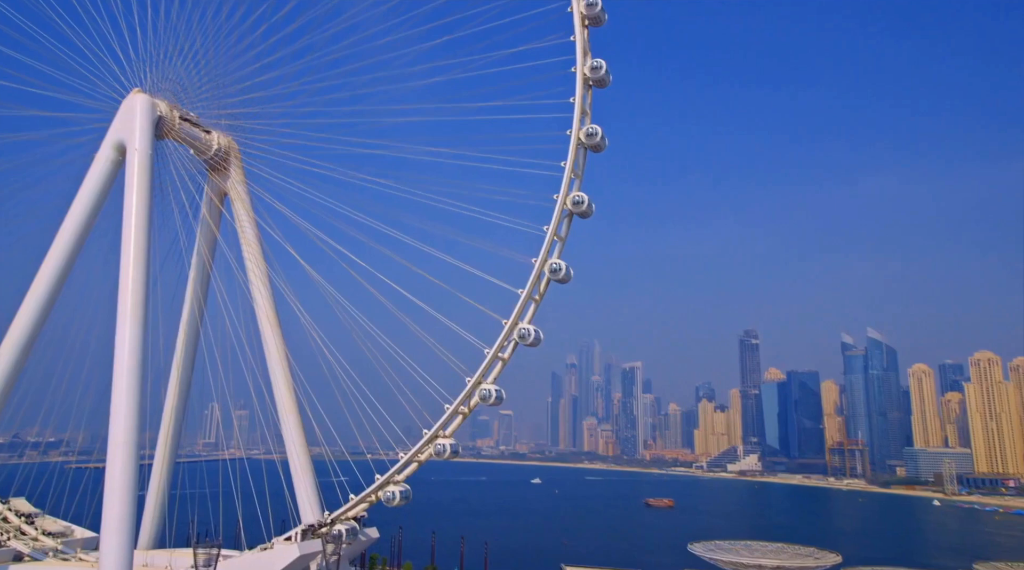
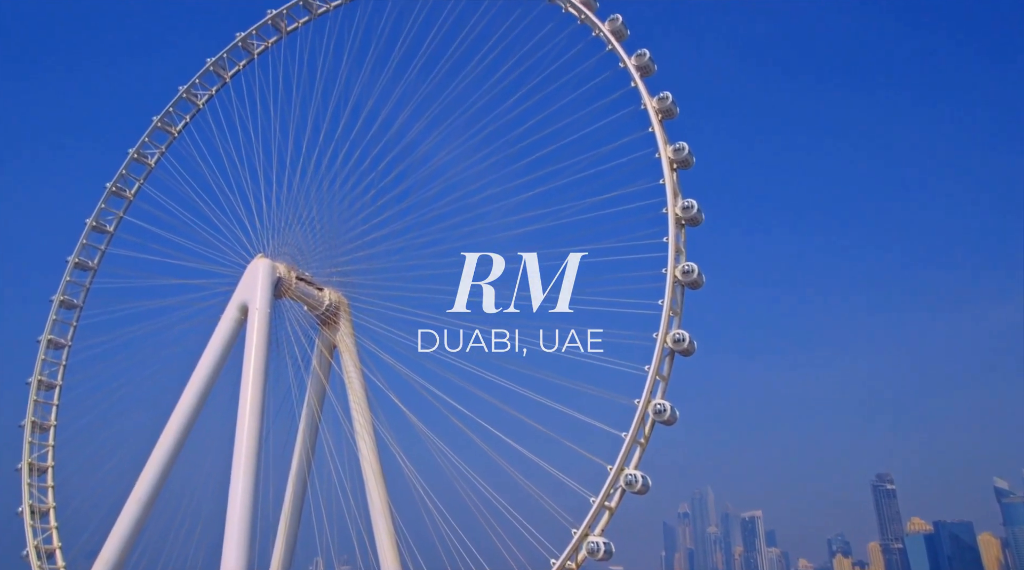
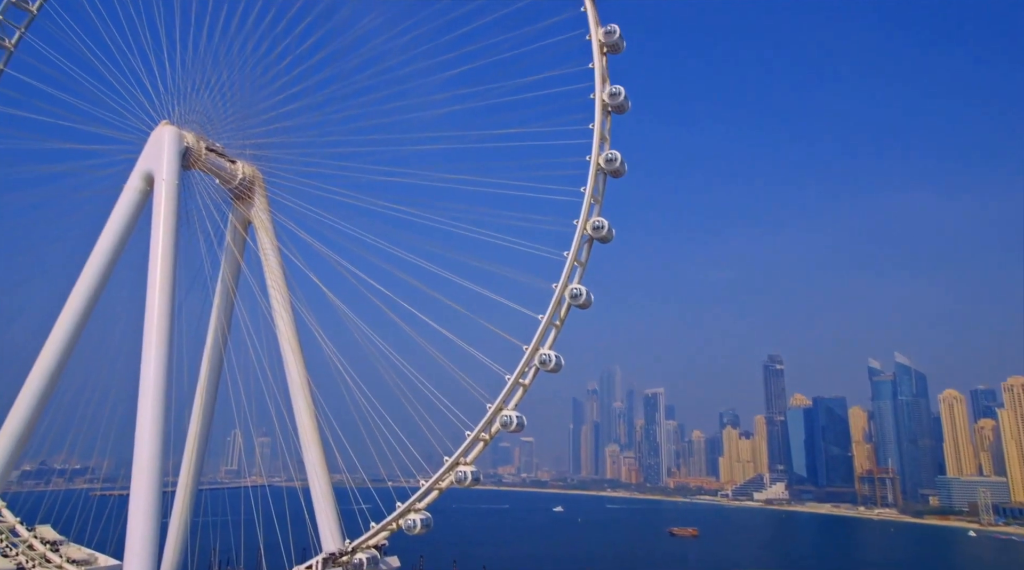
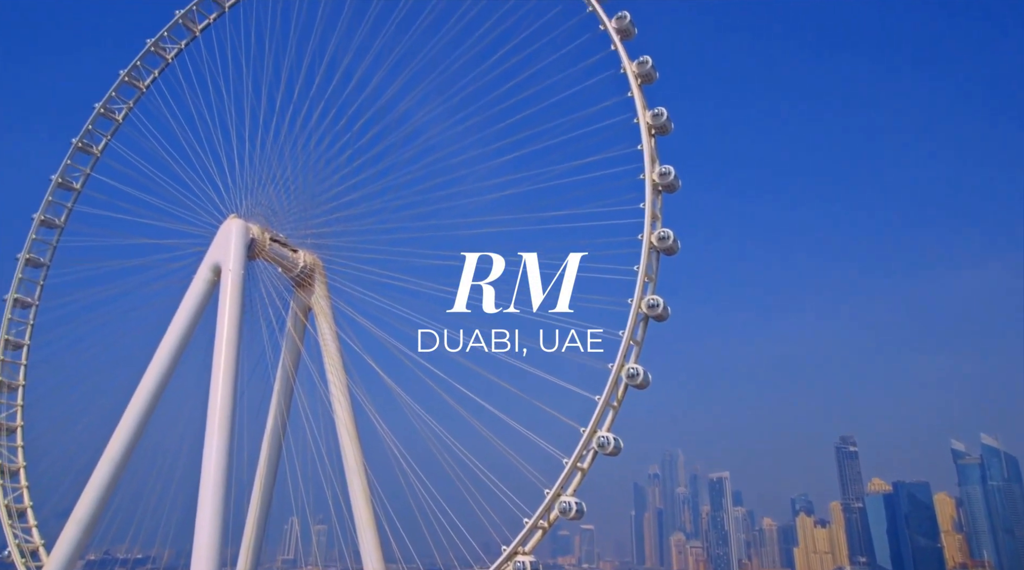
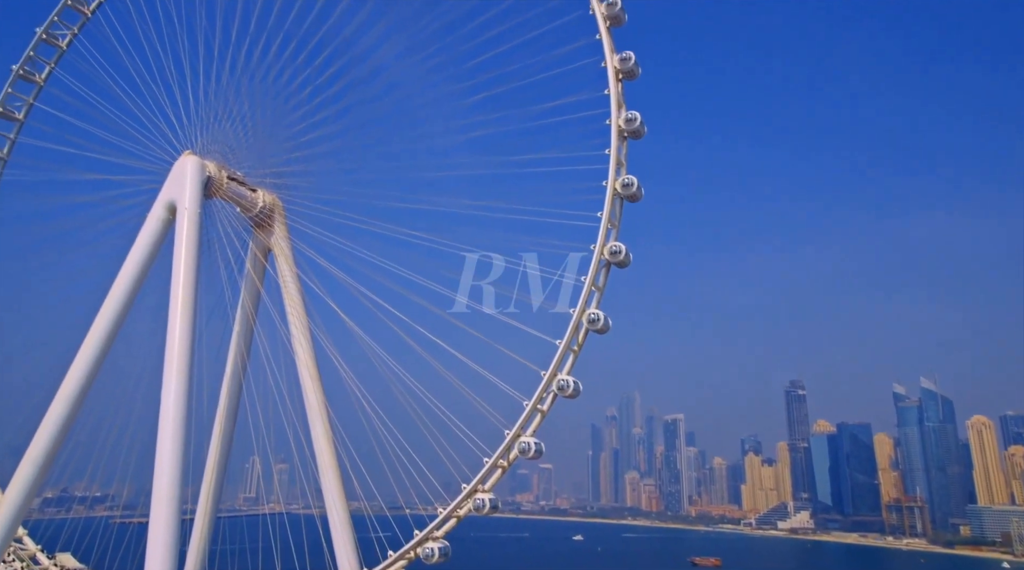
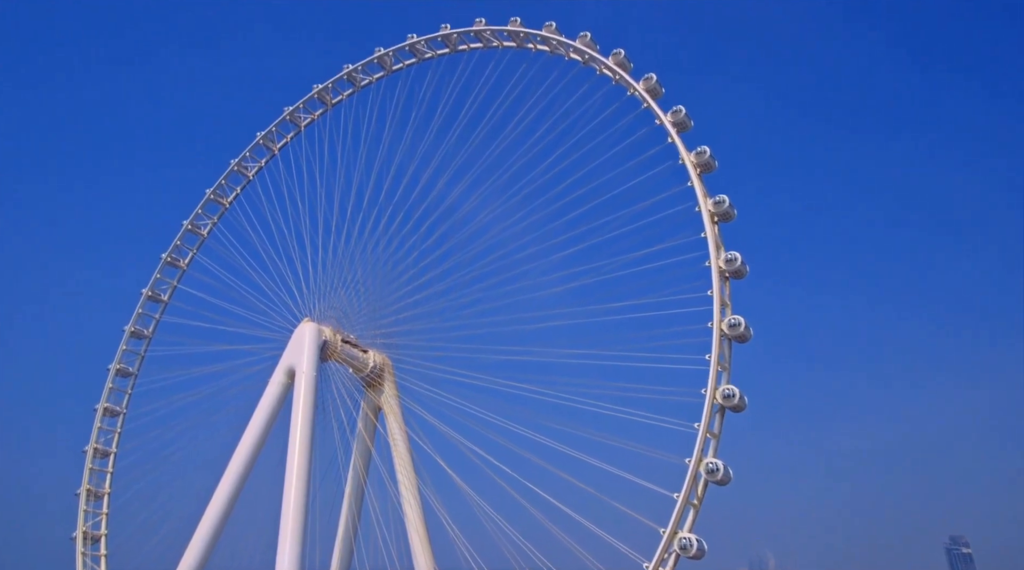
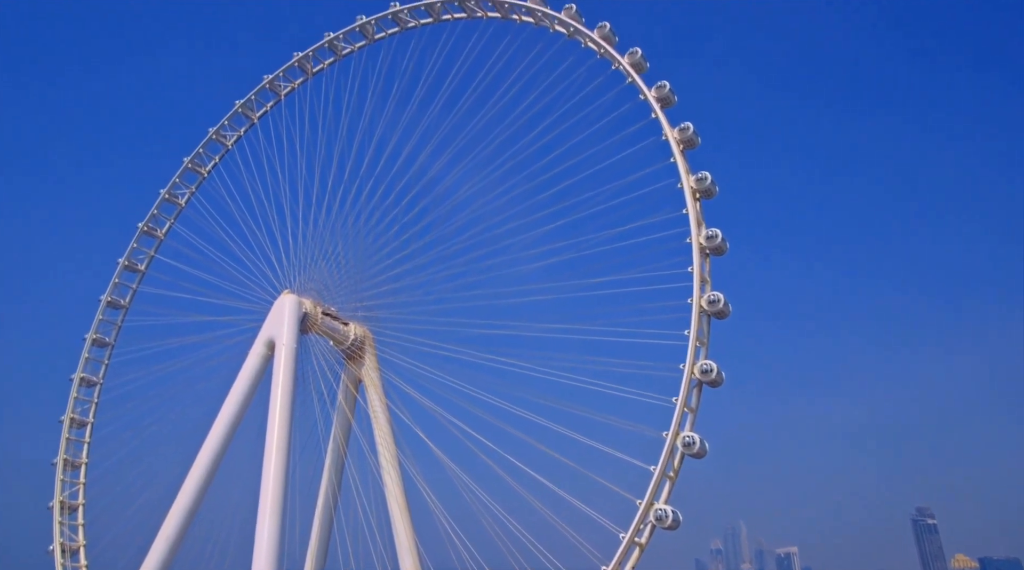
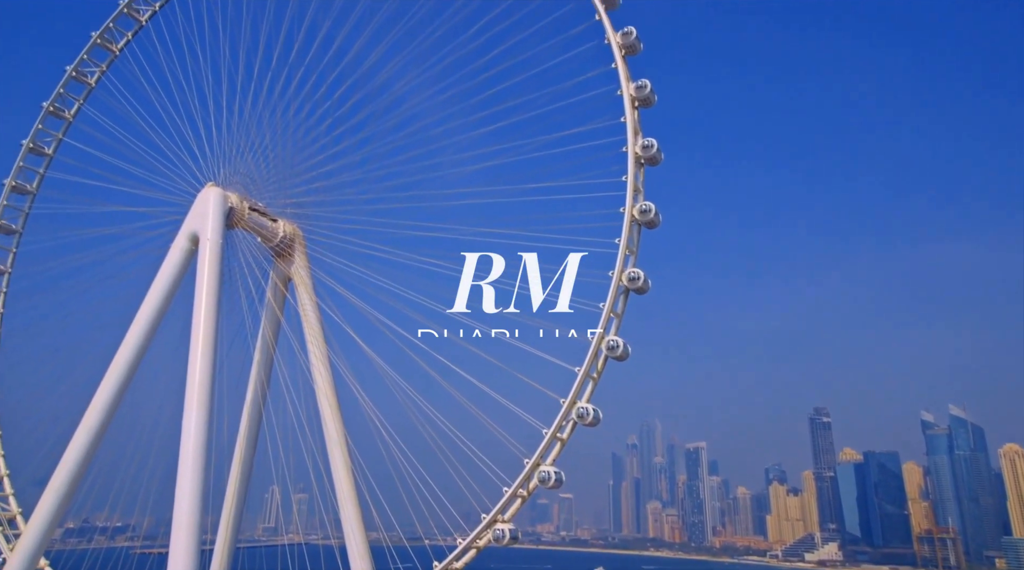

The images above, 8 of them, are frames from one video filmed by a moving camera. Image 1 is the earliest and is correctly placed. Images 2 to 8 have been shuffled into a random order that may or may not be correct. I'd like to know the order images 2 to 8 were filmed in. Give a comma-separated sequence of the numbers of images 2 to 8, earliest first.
3, 5, 8, 4, 2, 7, 6
